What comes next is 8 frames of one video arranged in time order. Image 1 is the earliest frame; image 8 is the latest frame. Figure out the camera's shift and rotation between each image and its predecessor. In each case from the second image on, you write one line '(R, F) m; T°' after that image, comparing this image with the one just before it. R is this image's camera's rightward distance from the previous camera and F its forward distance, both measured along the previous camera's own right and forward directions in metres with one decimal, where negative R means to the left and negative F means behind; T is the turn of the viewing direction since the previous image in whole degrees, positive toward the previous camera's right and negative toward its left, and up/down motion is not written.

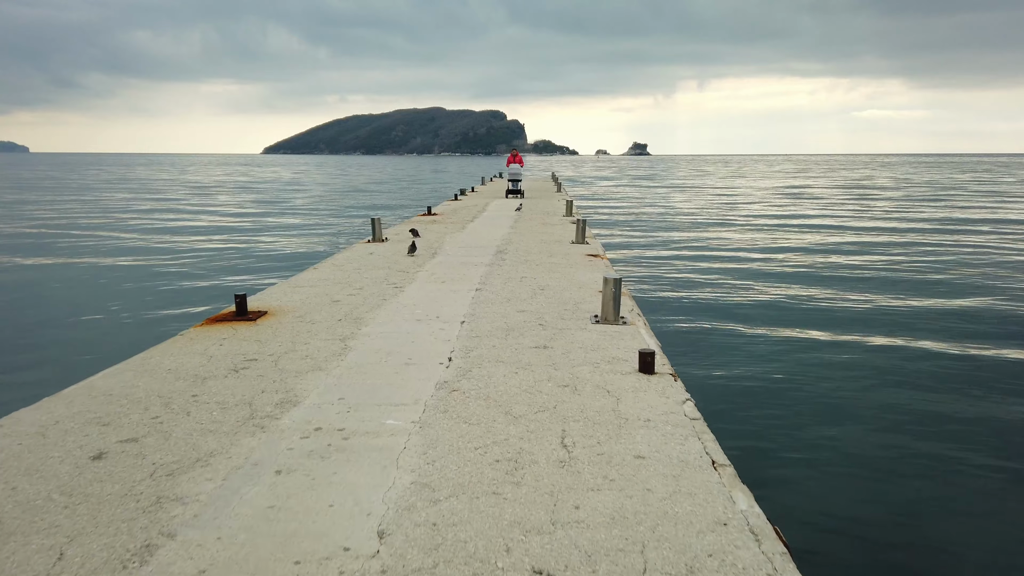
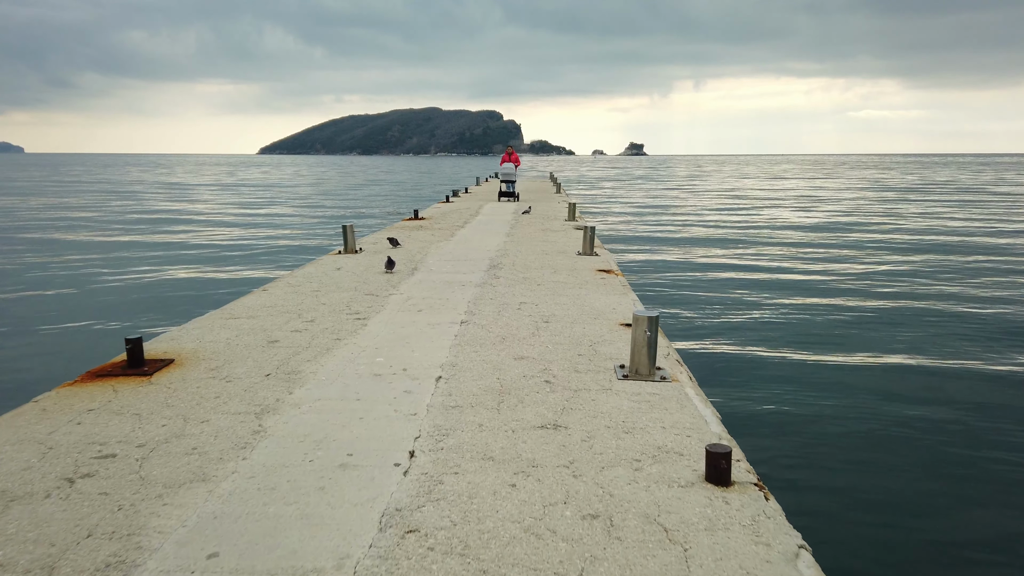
(0.0, +1.9) m; 0°
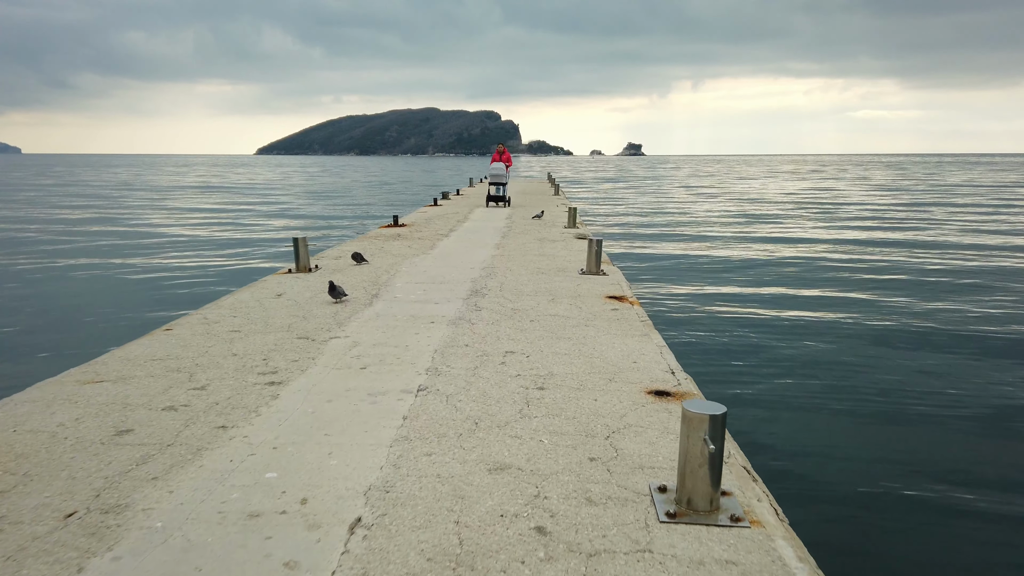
(+0.1, +2.0) m; 0°
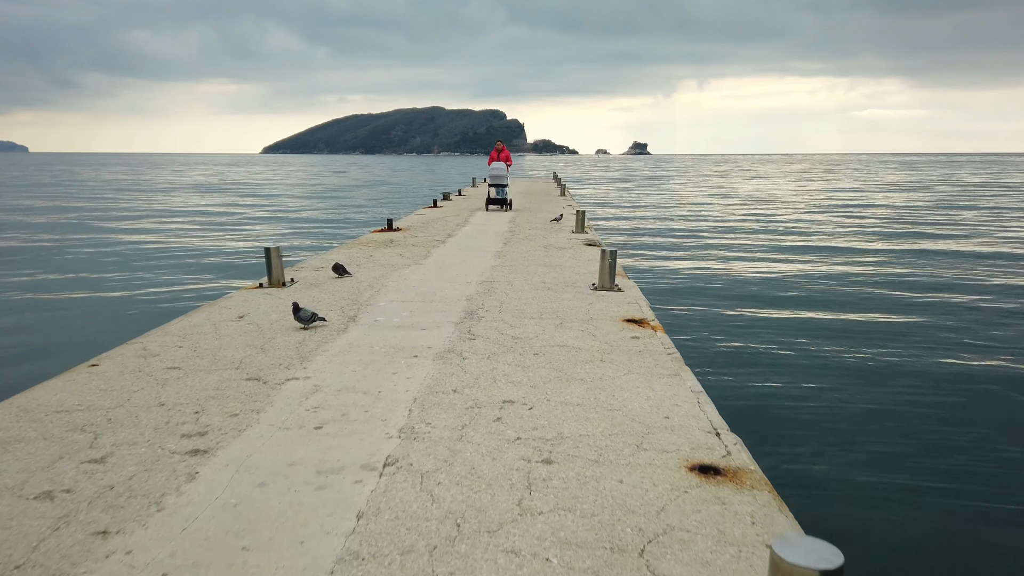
(0.0, +1.1) m; 0°
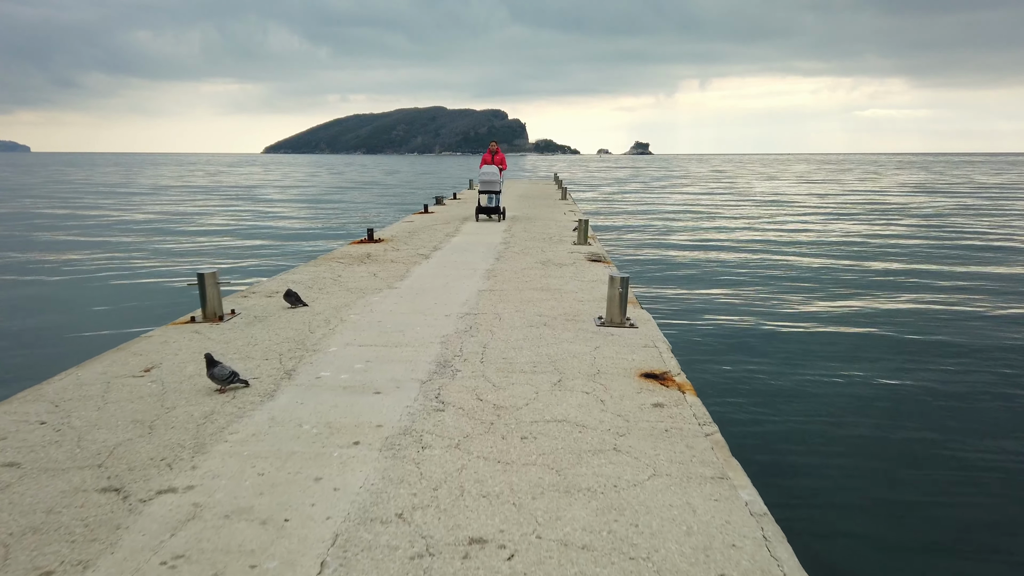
(+0.1, +1.5) m; 0°
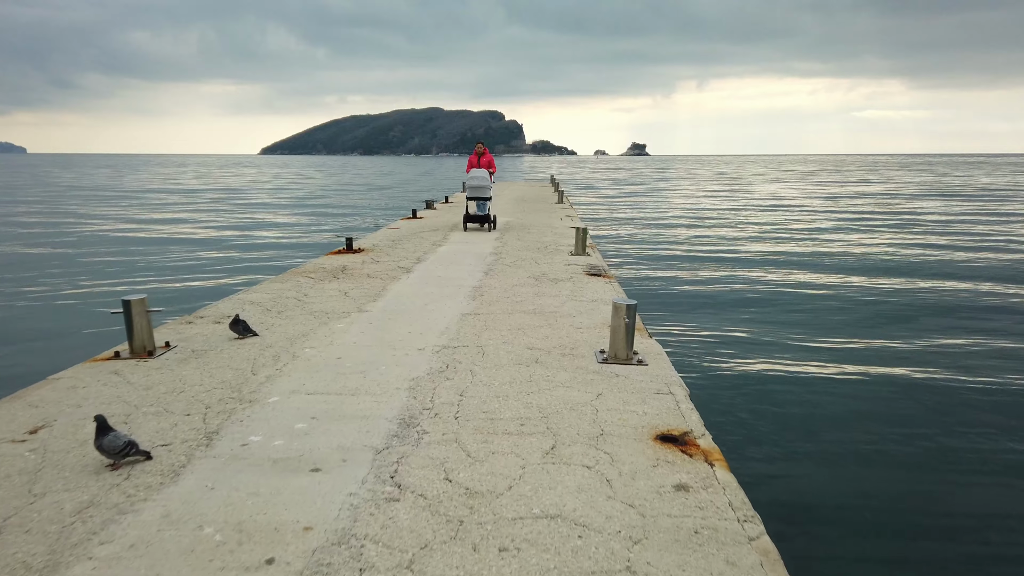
(+0.1, +1.0) m; 0°
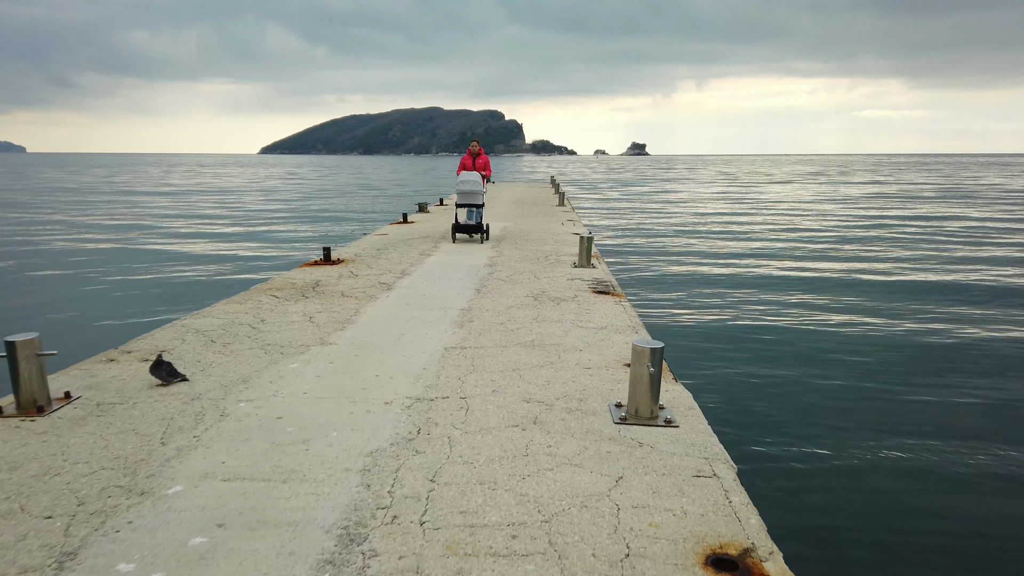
(0.0, +1.2) m; 0°
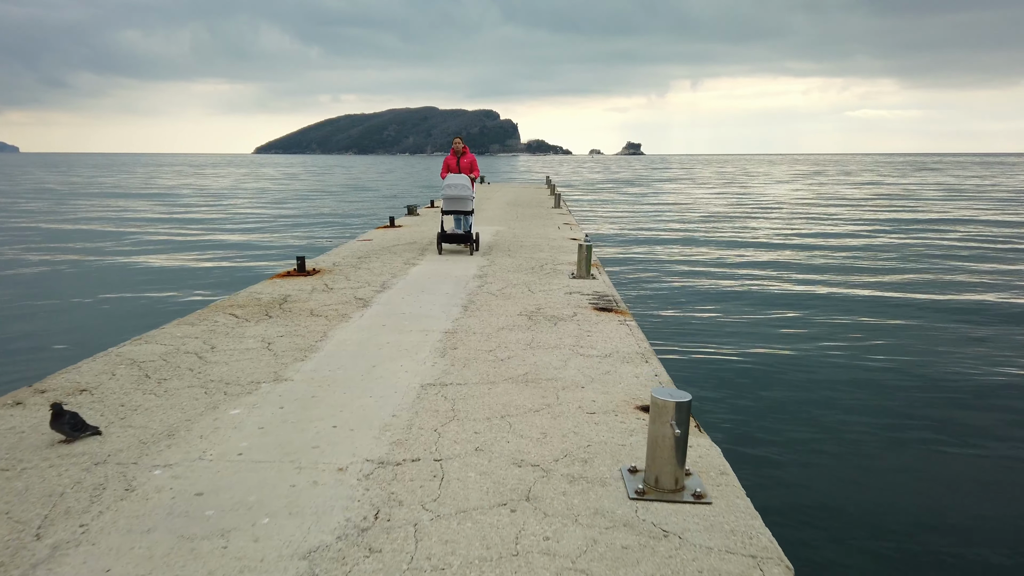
(0.0, +0.9) m; 0°
